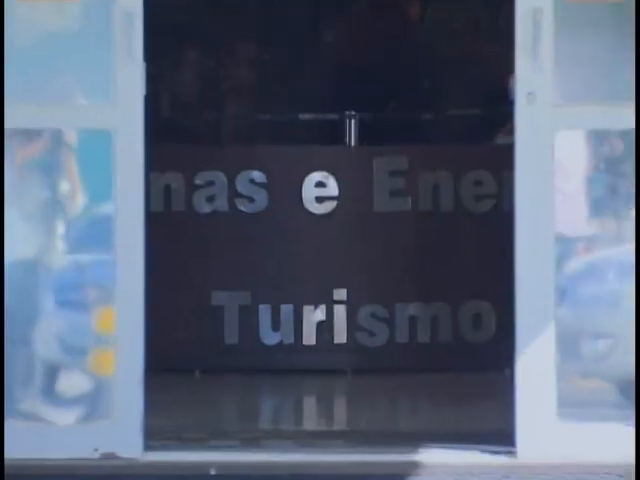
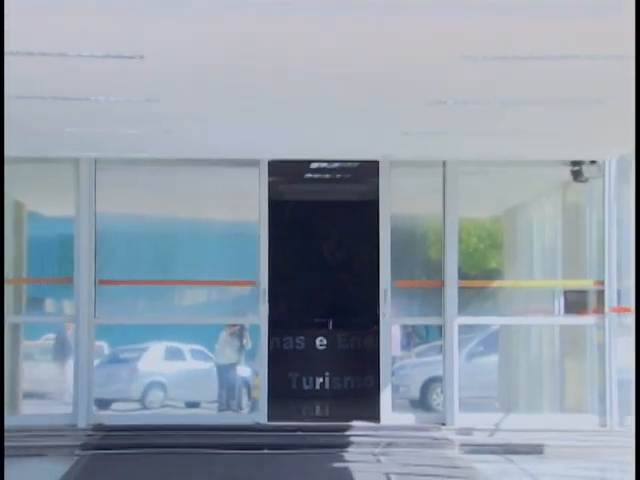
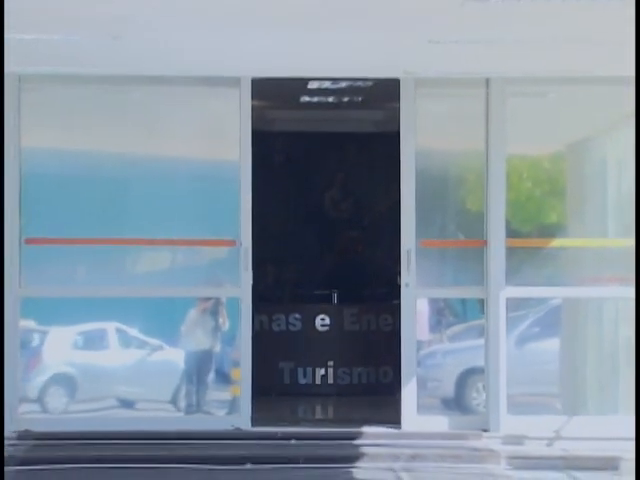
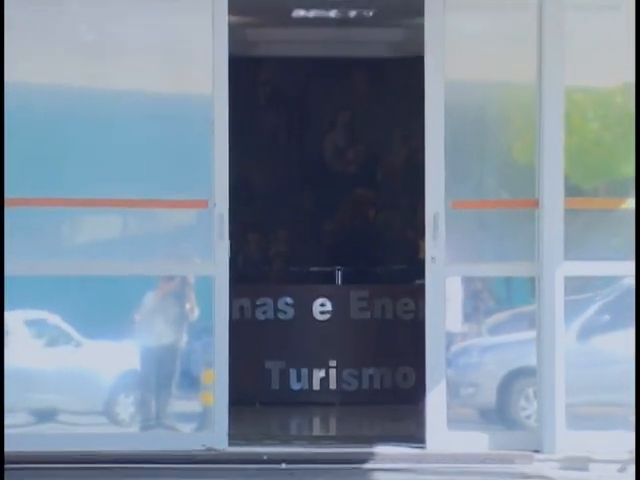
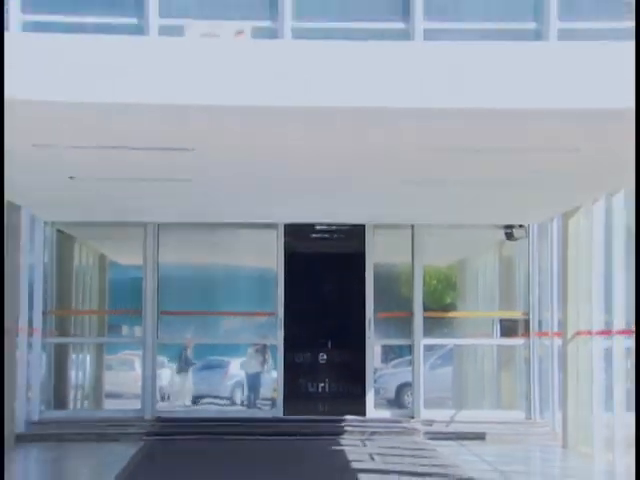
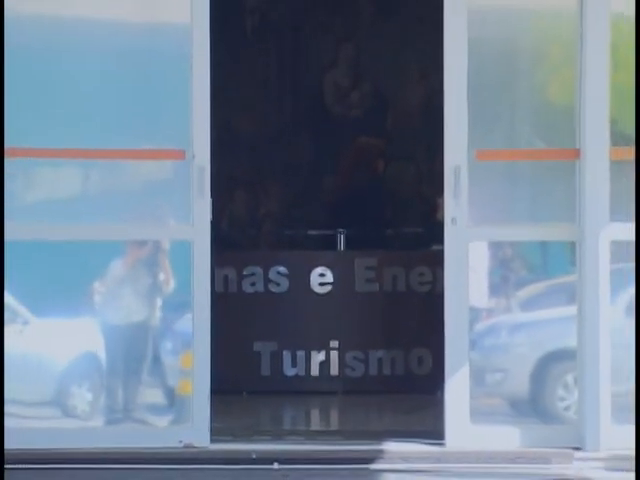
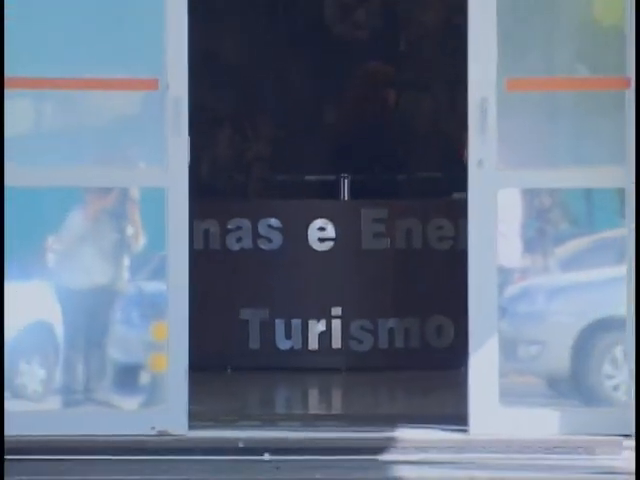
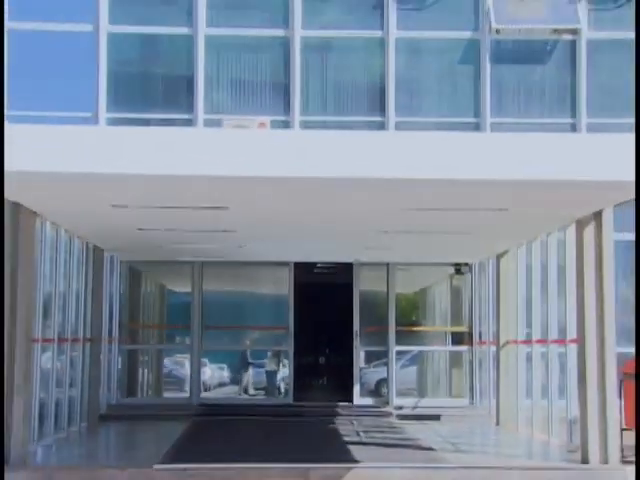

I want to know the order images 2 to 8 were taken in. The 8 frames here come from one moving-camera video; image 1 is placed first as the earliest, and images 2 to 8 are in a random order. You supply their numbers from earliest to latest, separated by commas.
7, 6, 4, 3, 2, 5, 8
